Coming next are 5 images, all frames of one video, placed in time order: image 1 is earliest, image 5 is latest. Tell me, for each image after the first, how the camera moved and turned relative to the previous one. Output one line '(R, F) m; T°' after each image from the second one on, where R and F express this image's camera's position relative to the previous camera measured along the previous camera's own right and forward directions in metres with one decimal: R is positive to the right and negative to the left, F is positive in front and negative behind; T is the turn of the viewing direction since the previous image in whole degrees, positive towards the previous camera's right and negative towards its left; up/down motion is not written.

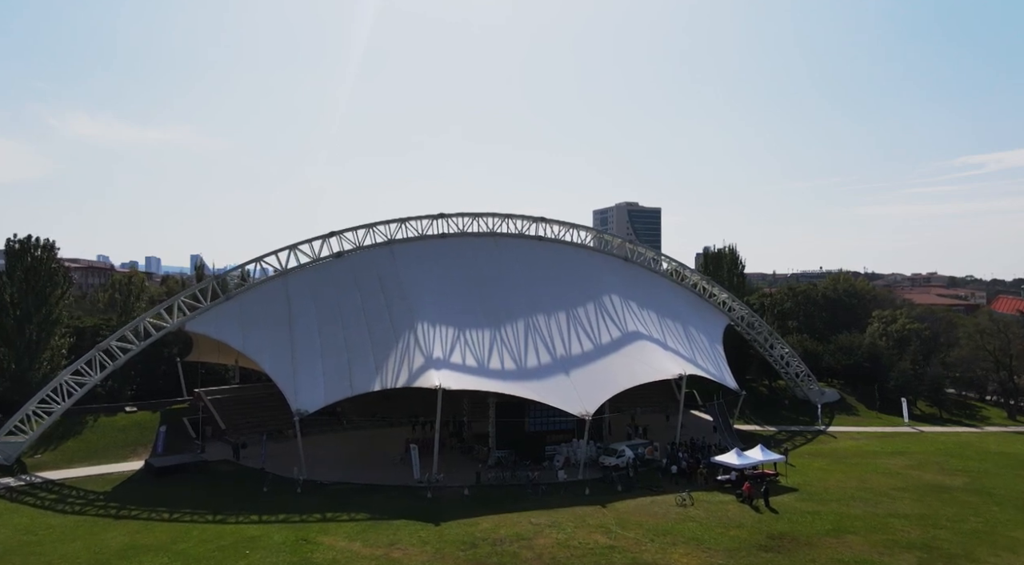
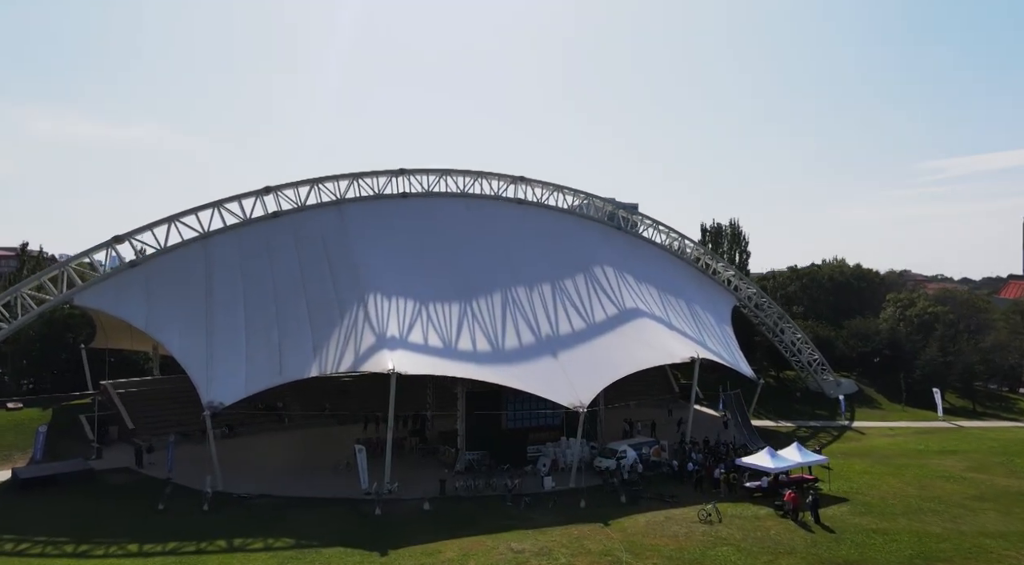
(-0.1, +6.2) m; +2°
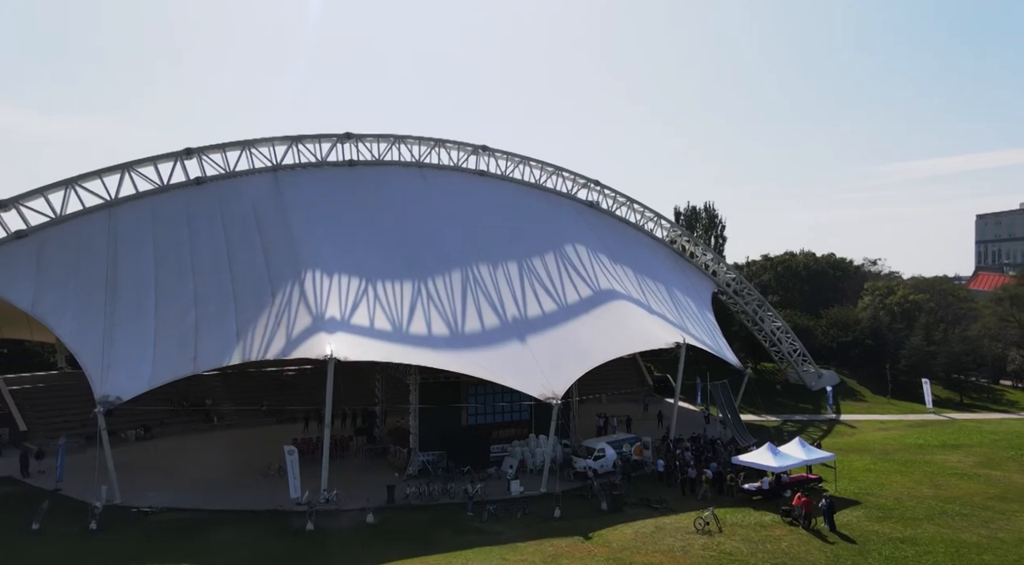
(-0.1, +3.4) m; +4°
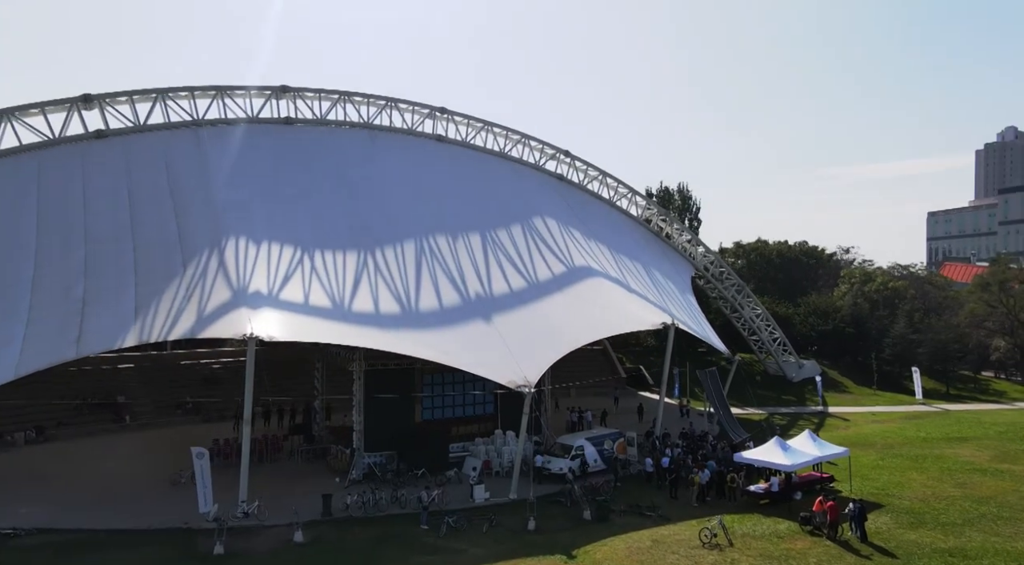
(-0.2, +3.3) m; +4°
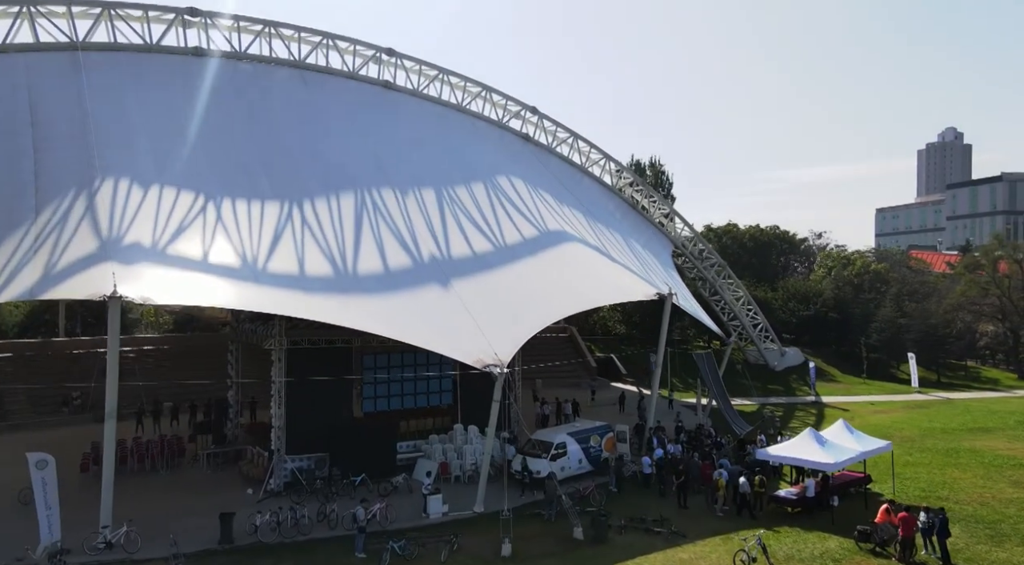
(-0.3, +3.8) m; +4°
